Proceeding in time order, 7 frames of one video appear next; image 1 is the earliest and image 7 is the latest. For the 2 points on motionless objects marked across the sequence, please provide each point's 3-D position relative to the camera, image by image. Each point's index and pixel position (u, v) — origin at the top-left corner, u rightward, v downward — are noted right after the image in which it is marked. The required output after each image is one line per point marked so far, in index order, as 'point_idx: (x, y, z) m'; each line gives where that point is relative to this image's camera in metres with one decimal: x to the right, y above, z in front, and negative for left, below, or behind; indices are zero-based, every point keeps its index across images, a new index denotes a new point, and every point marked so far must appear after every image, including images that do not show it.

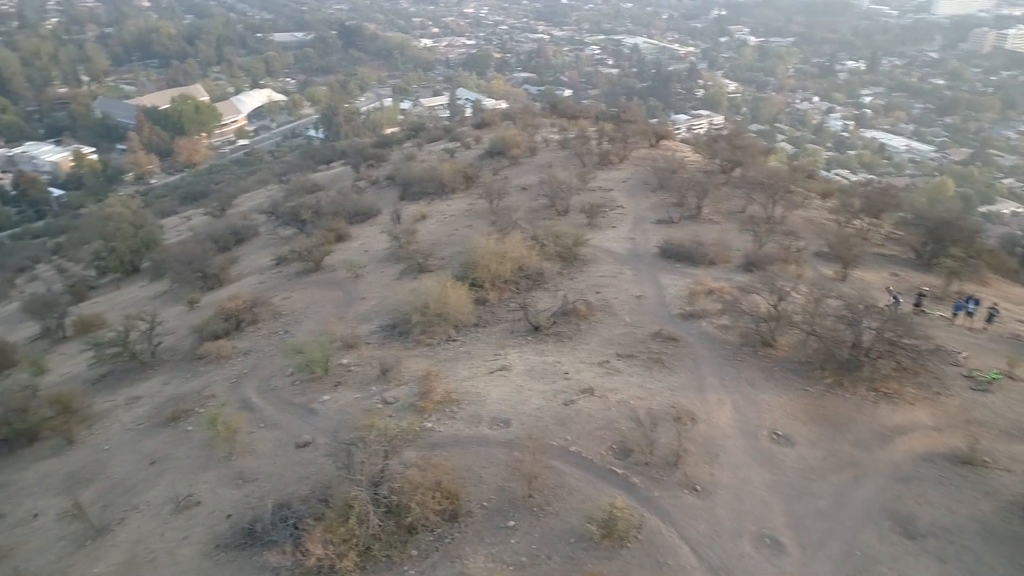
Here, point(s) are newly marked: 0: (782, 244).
0: (+4.7, +0.8, +12.4) m
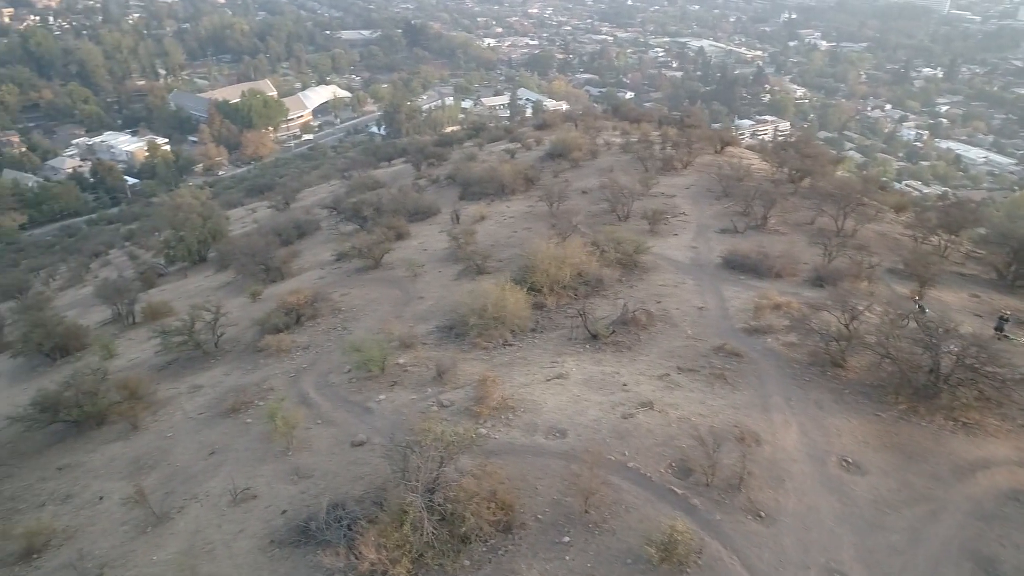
0: (+5.7, +0.5, +12.0) m
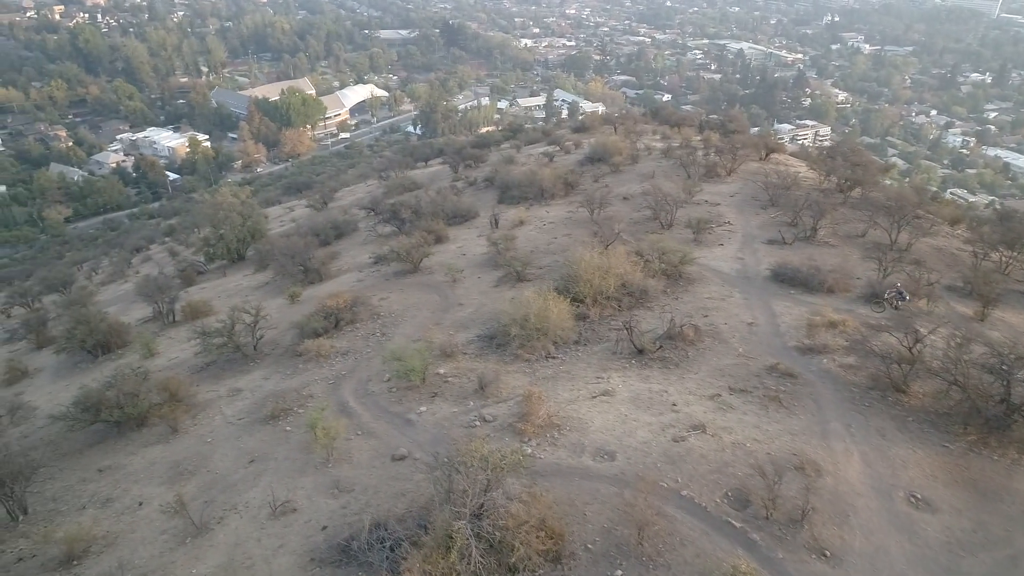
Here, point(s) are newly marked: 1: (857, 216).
0: (+6.3, +0.2, +11.5) m
1: (+7.1, +1.5, +14.9) m
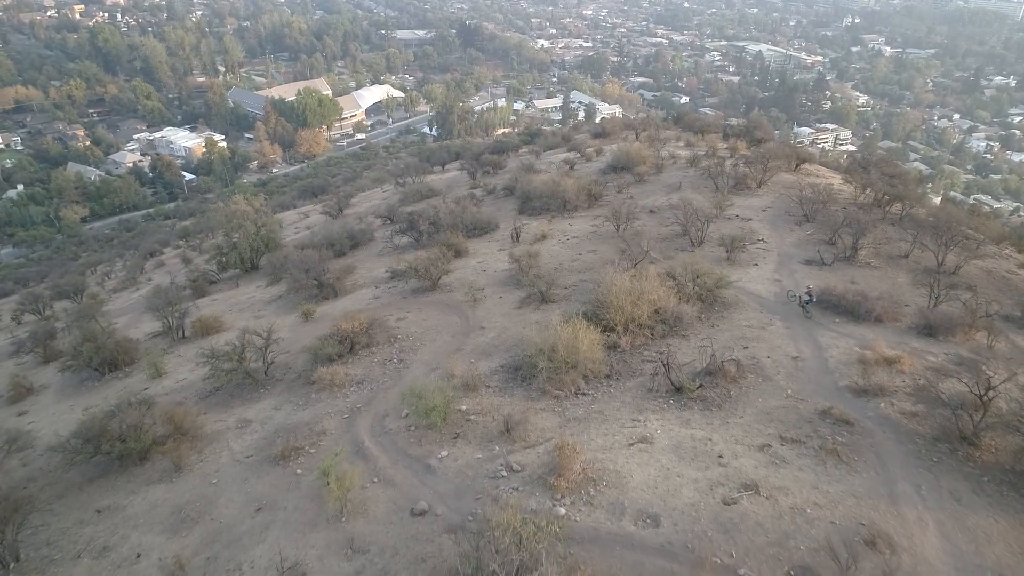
0: (+6.7, -0.2, +10.7) m
1: (+7.5, +1.0, +14.1) m
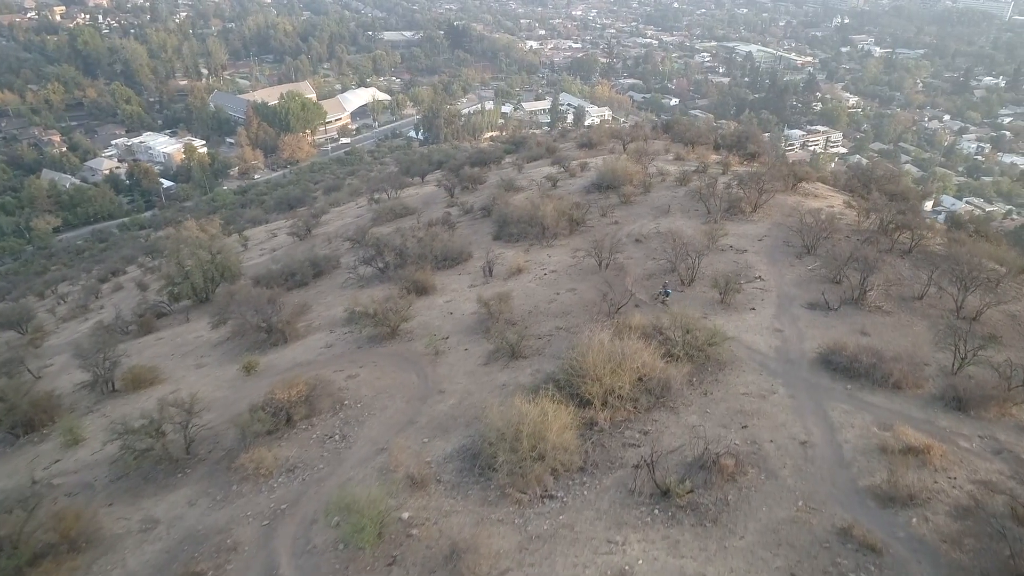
0: (+6.2, -1.0, +9.3) m
1: (+7.0, +0.3, +12.7) m
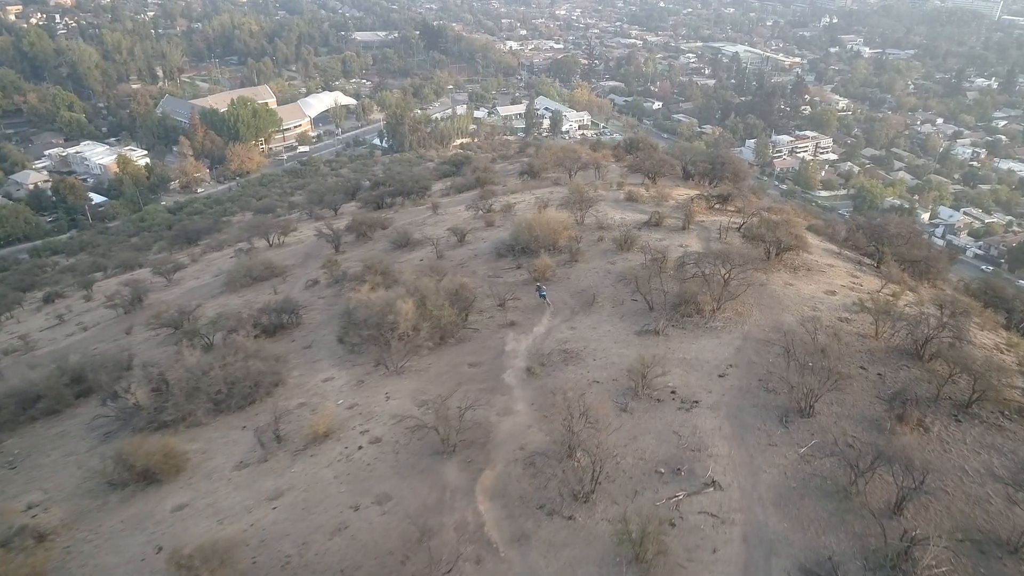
0: (+3.8, -3.1, +3.6) m
1: (+4.6, -1.8, +7.0) m
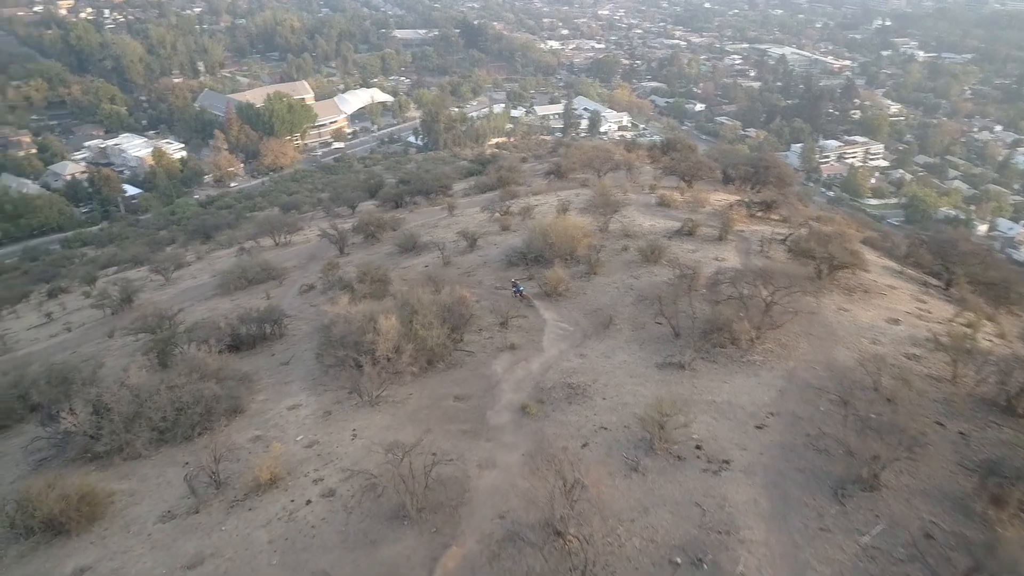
0: (+3.4, -3.4, +1.8) m
1: (+4.3, -2.2, +5.1) m
